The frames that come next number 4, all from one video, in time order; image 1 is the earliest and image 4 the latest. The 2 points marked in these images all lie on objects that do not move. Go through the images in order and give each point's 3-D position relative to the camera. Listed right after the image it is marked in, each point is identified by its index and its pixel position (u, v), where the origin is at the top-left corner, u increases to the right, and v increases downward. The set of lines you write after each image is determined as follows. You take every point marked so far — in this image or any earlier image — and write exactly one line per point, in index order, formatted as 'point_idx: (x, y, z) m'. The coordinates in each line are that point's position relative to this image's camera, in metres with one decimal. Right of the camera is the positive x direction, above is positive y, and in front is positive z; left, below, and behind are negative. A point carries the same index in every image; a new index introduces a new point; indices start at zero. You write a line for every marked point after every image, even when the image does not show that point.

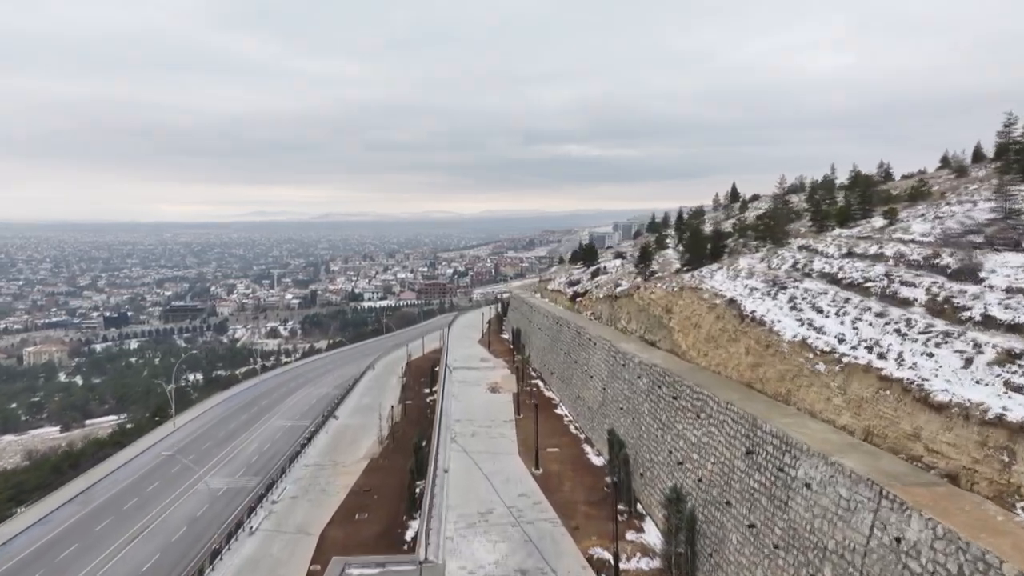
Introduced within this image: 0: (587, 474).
0: (+1.4, -3.4, +12.6) m
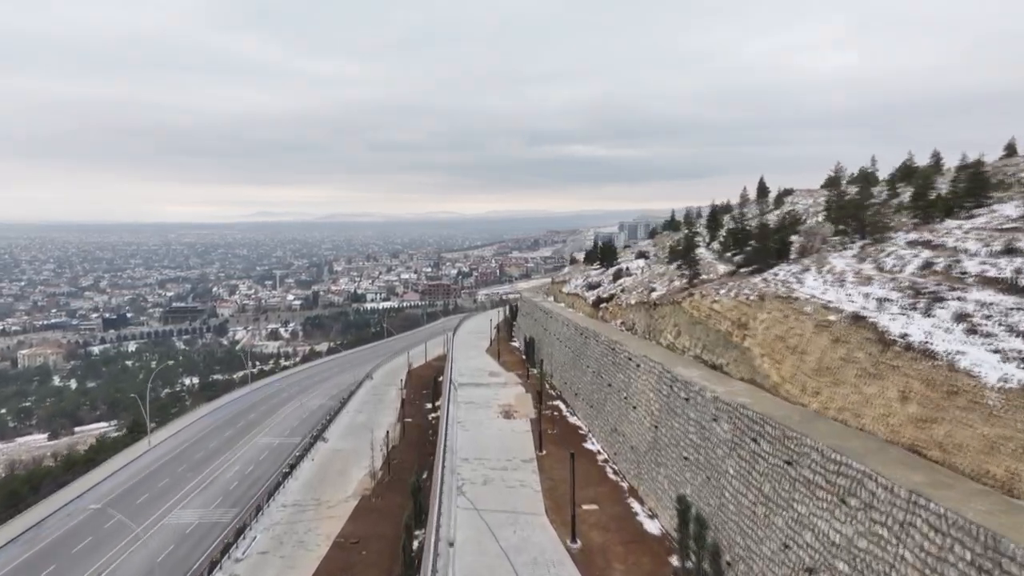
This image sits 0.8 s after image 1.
0: (+1.7, -3.5, +9.4) m
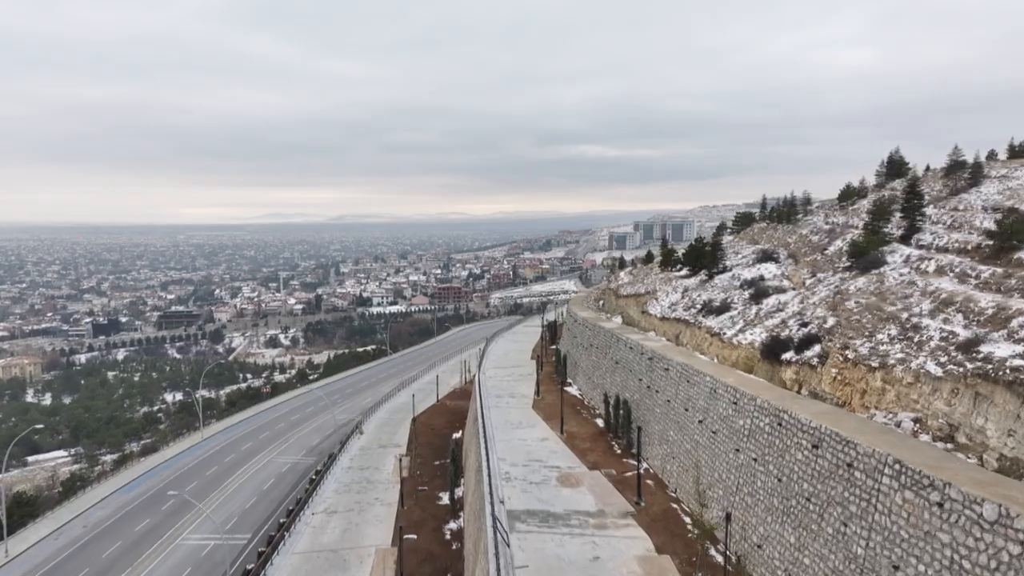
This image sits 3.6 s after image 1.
0: (+3.2, -4.0, -1.4) m
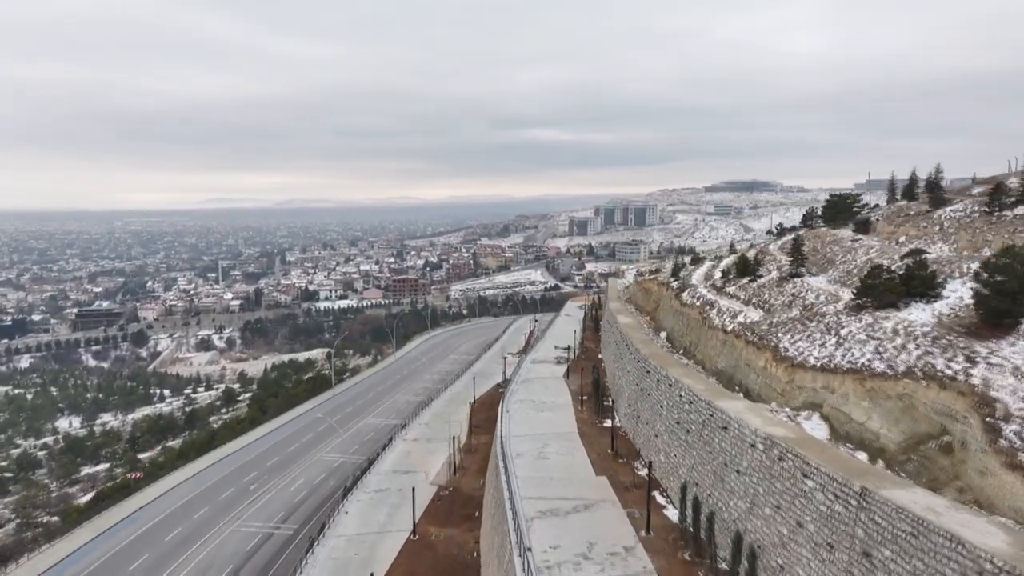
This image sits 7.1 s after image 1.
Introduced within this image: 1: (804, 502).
0: (+6.2, -5.7, -14.6) m
1: (+3.8, -2.8, +8.7) m
